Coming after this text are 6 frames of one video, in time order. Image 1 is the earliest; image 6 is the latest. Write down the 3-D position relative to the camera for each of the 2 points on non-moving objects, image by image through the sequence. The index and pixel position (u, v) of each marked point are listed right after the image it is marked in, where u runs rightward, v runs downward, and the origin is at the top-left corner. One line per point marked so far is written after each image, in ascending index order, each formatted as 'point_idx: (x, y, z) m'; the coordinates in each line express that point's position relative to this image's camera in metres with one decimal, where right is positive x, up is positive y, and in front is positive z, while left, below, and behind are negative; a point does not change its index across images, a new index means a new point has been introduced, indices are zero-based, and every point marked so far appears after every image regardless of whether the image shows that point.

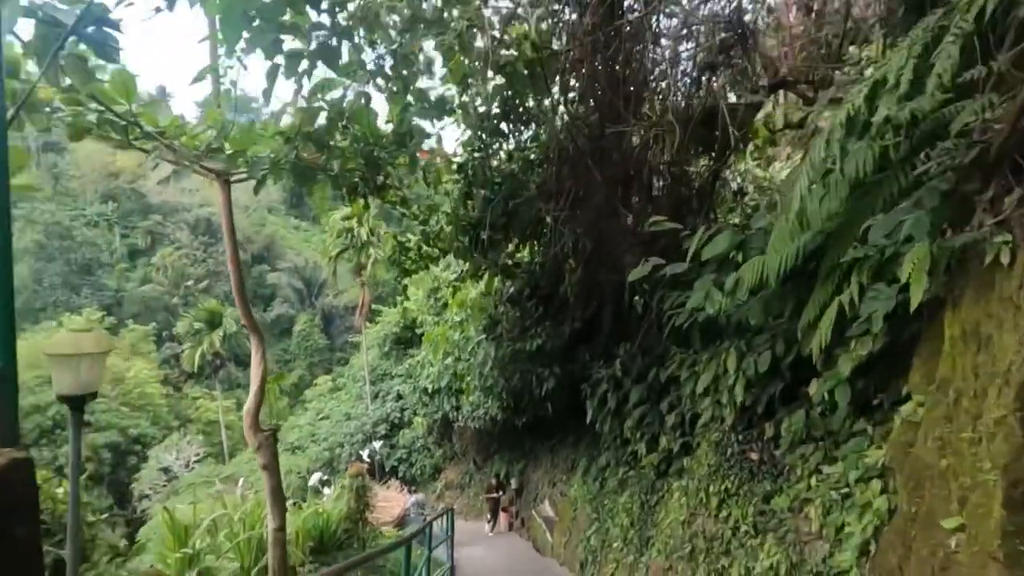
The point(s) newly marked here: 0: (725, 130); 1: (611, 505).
0: (+1.9, +1.3, +4.7) m
1: (+1.2, -2.5, +6.3) m
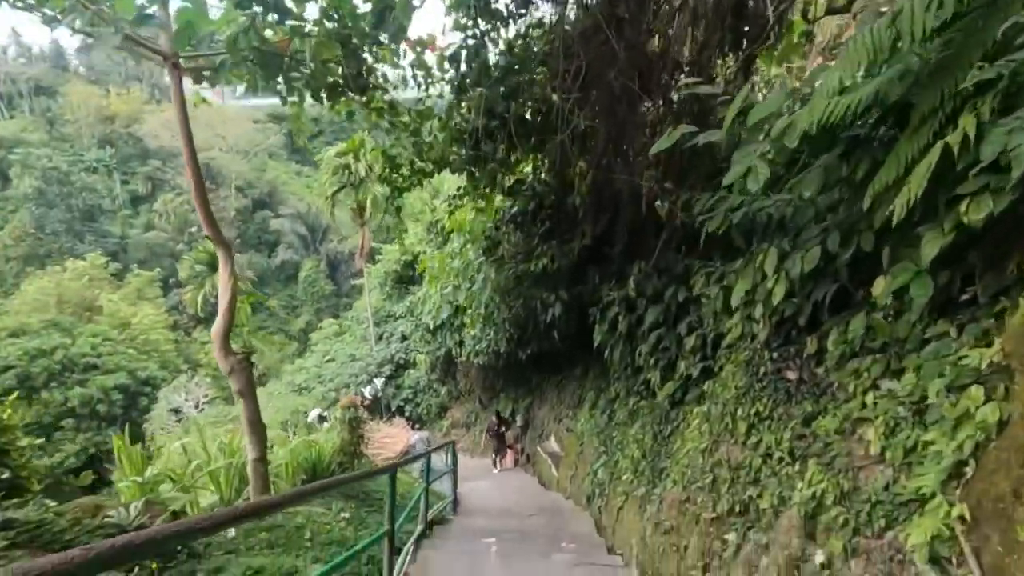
0: (+1.9, +2.0, +4.0) m
1: (+1.2, -1.6, +5.9) m
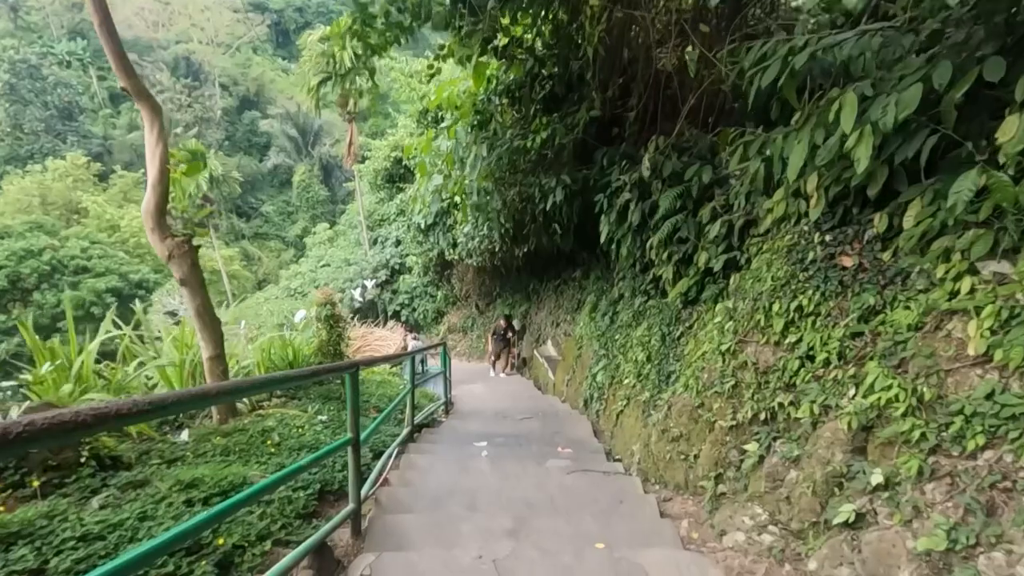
0: (+1.8, +2.8, +3.0) m
1: (+1.1, -0.5, +5.5) m
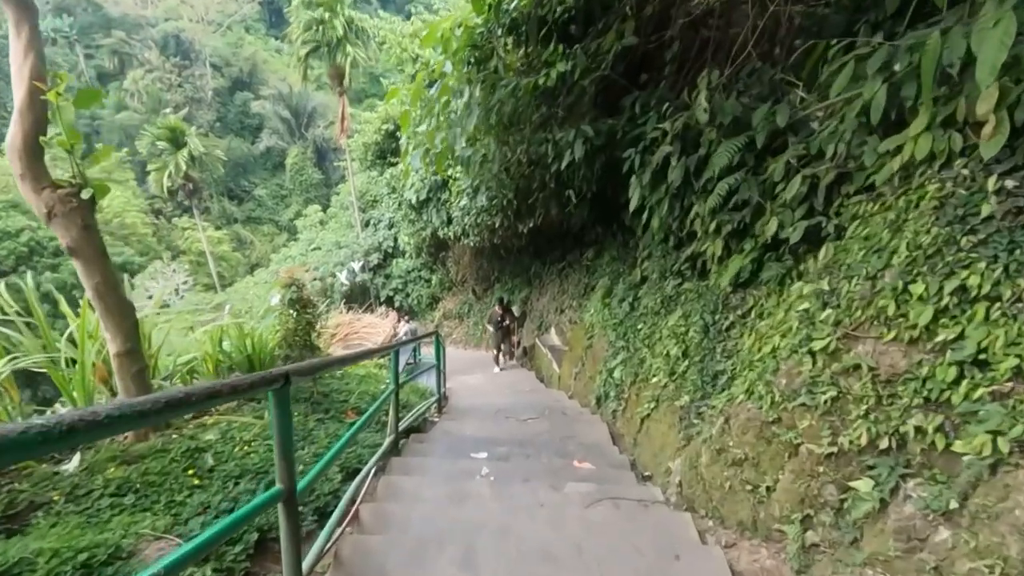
0: (+1.9, +2.9, +2.0) m
1: (+1.2, -0.4, +4.6) m
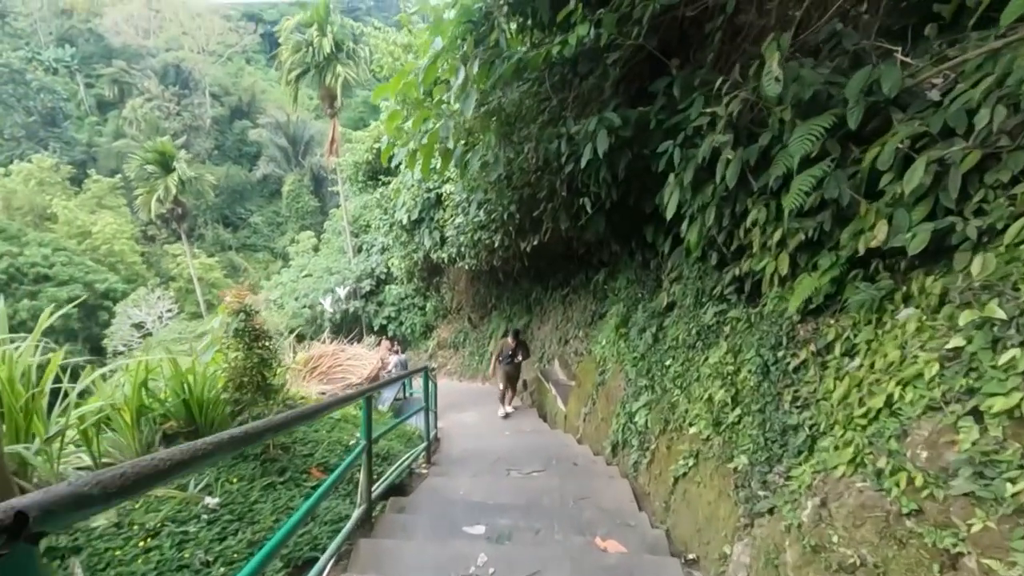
0: (+2.0, +2.8, +1.4) m
1: (+1.2, -0.6, +3.8) m
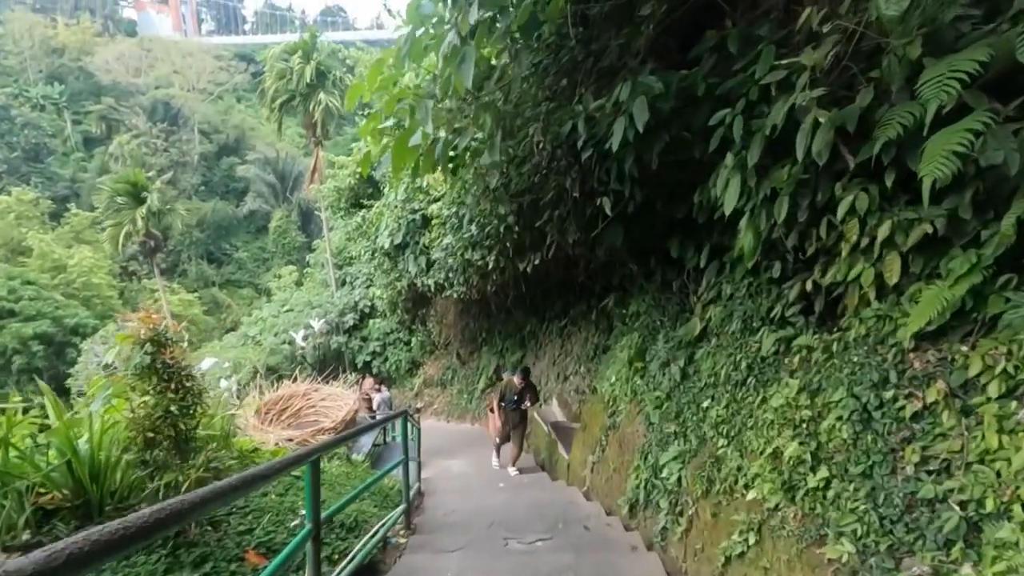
0: (+2.0, +2.8, +0.8) m
1: (+1.2, -0.7, +3.0) m
